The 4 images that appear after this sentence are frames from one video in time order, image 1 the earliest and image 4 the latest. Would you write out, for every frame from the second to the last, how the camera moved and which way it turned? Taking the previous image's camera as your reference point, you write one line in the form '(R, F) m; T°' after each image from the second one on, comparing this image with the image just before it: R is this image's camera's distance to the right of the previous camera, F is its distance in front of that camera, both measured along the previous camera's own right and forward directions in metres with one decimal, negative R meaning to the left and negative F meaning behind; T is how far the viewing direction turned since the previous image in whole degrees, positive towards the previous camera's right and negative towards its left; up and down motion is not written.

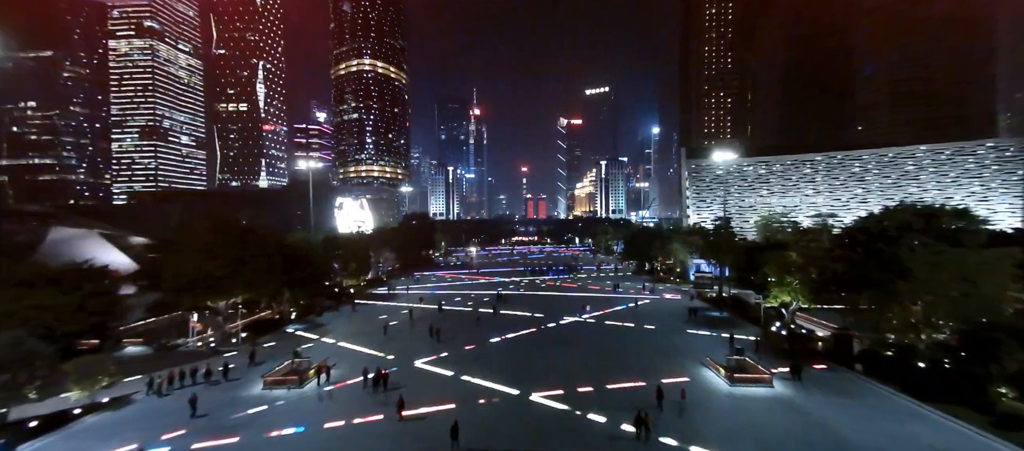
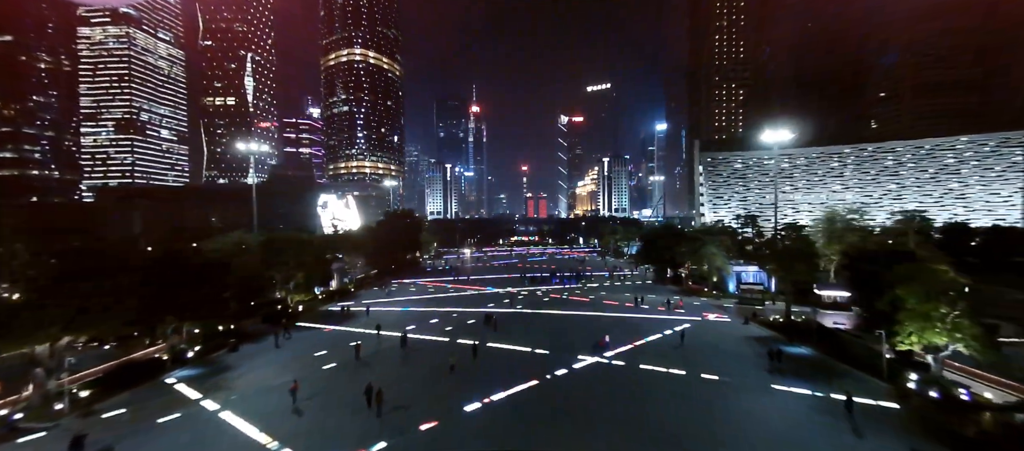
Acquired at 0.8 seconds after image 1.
(+0.2, +3.8) m; 0°
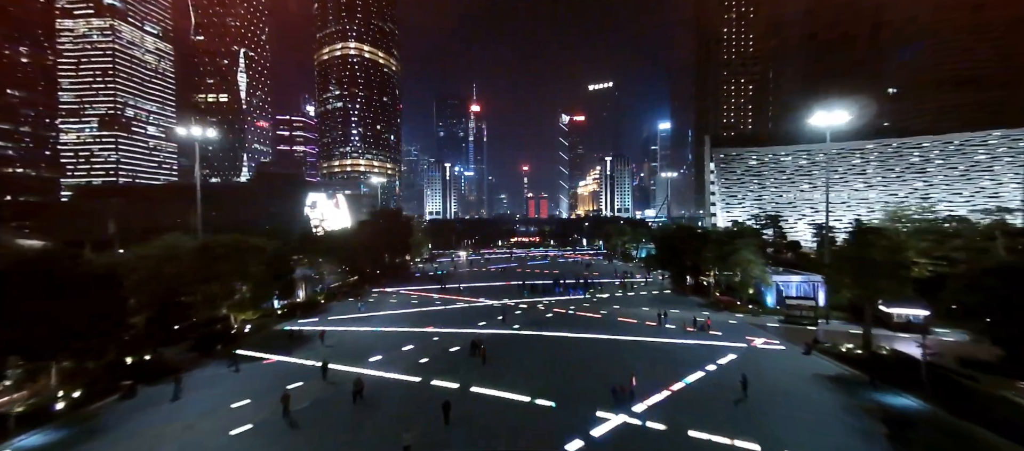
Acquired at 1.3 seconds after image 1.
(+0.2, +2.5) m; 0°
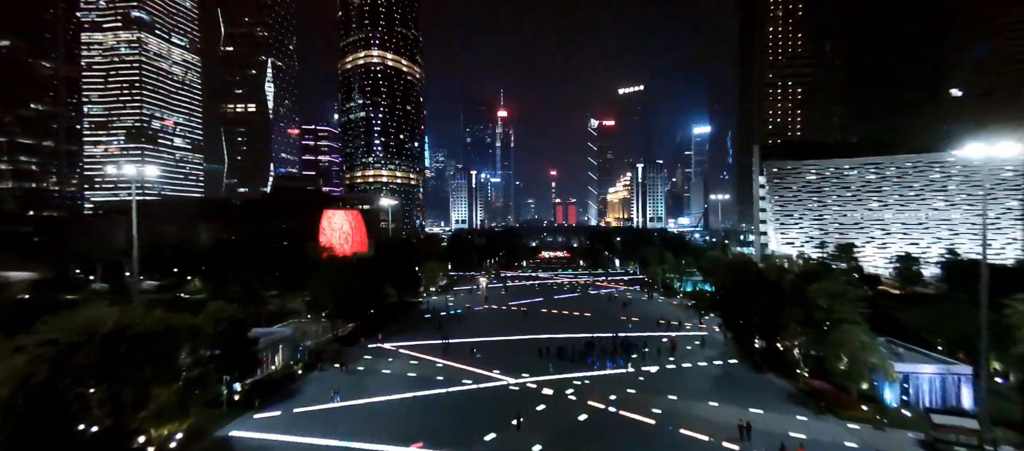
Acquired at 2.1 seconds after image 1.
(0.0, +3.1) m; -4°
